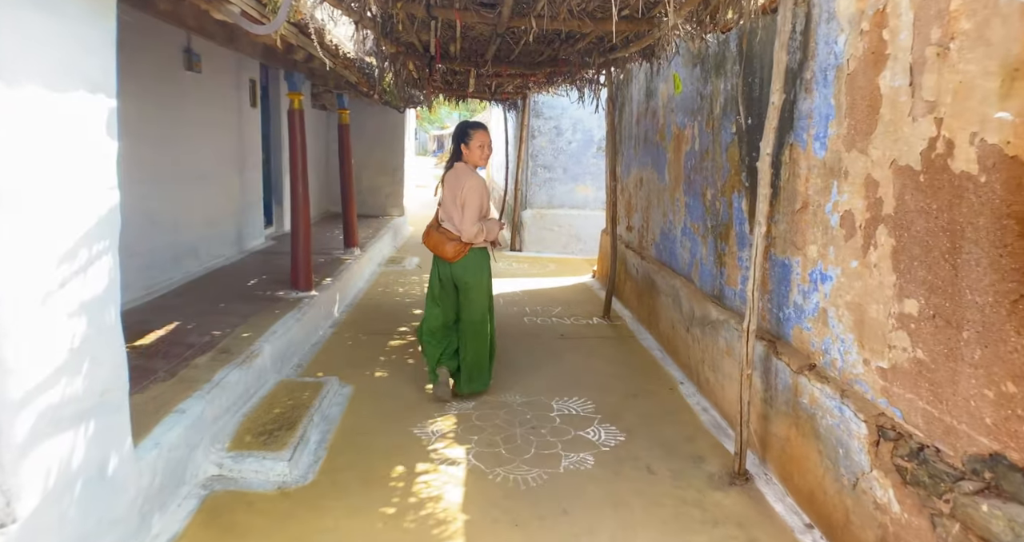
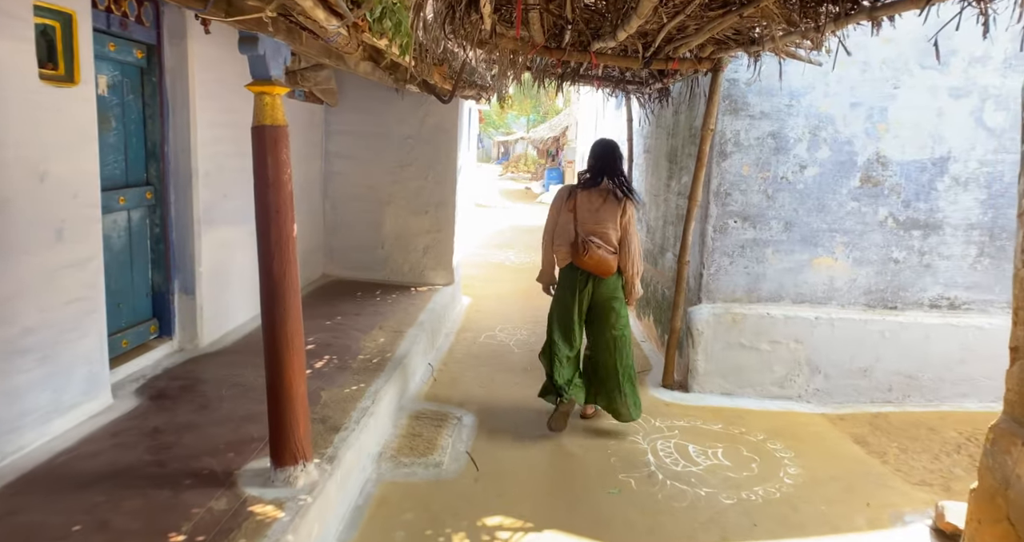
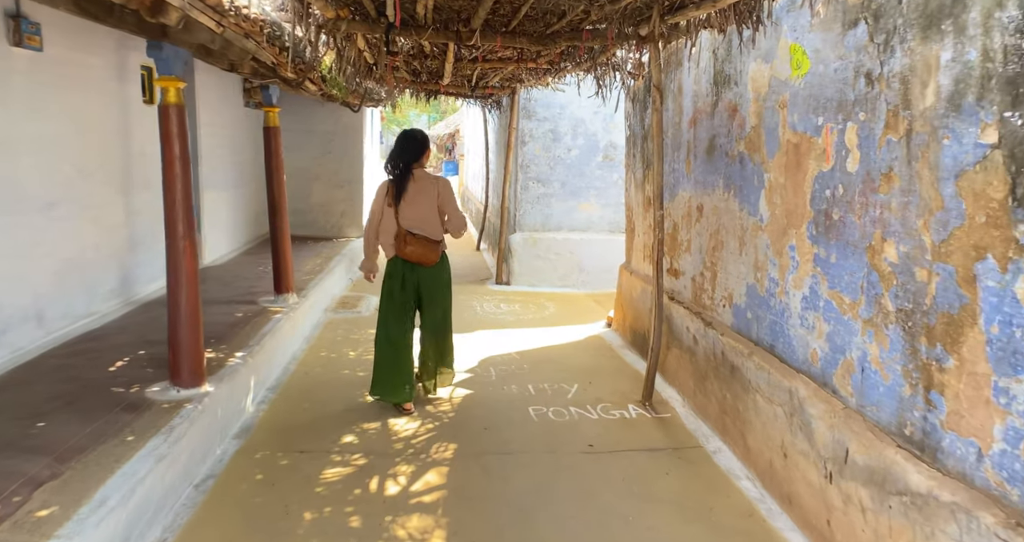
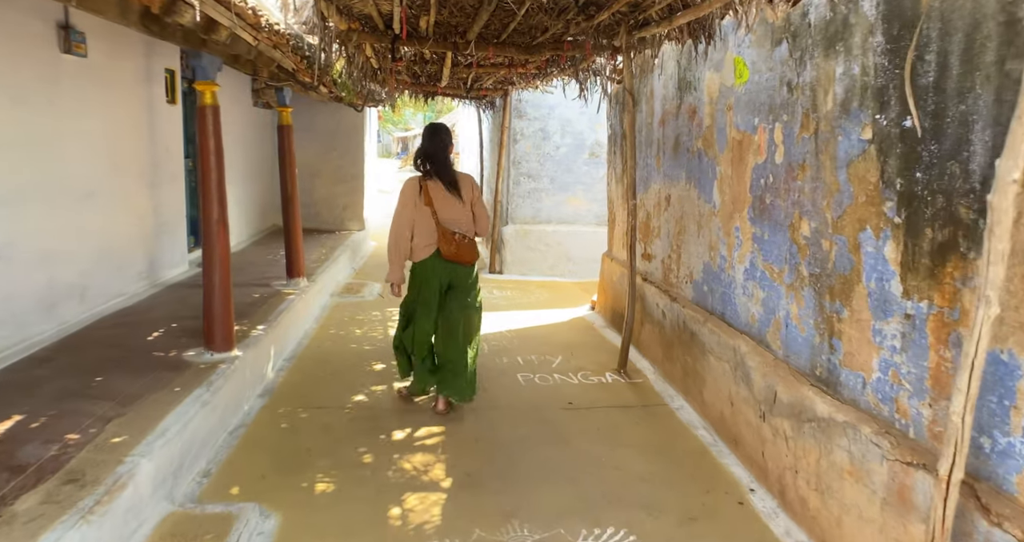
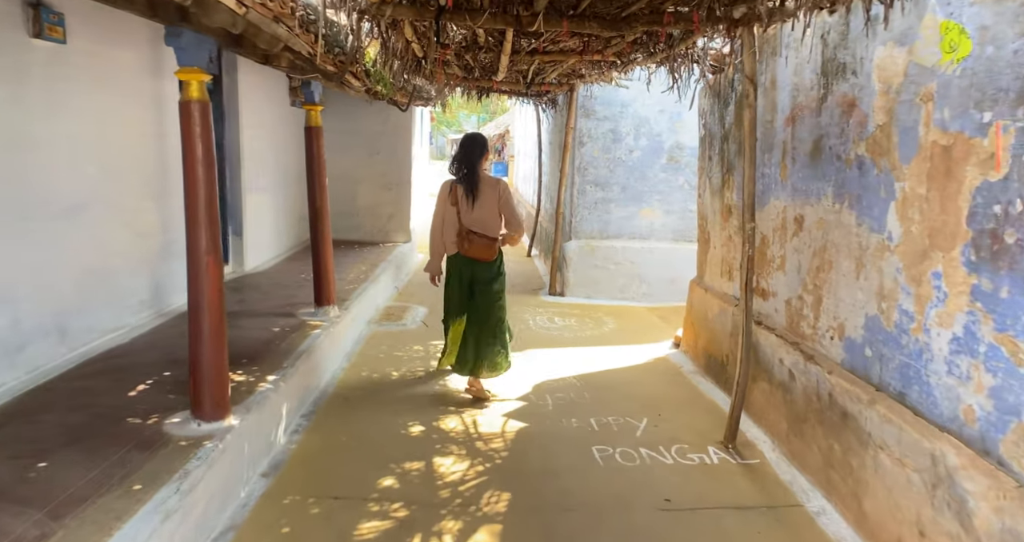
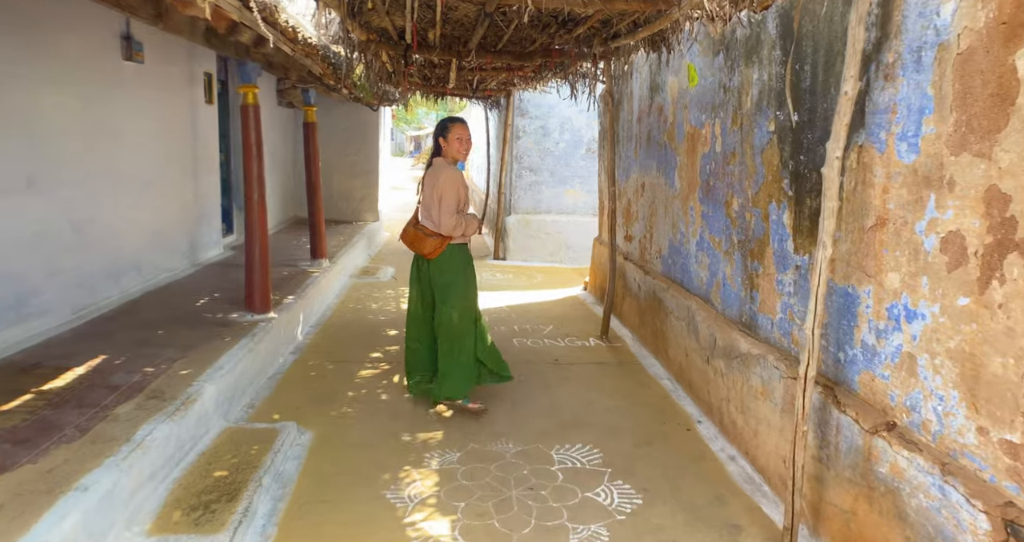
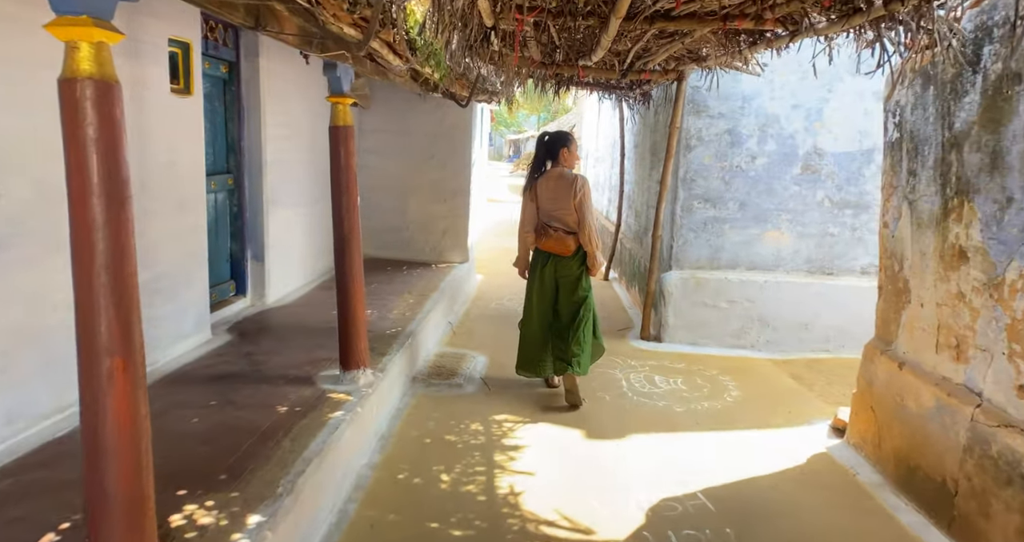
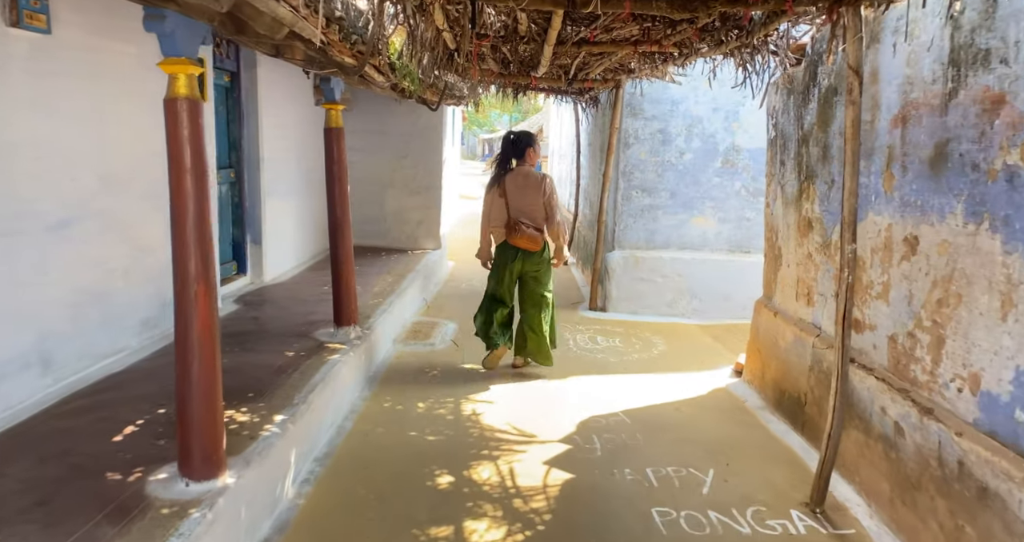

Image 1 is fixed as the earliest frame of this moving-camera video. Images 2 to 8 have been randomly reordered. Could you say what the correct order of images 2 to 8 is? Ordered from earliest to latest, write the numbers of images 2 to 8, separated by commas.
6, 4, 3, 5, 8, 7, 2
